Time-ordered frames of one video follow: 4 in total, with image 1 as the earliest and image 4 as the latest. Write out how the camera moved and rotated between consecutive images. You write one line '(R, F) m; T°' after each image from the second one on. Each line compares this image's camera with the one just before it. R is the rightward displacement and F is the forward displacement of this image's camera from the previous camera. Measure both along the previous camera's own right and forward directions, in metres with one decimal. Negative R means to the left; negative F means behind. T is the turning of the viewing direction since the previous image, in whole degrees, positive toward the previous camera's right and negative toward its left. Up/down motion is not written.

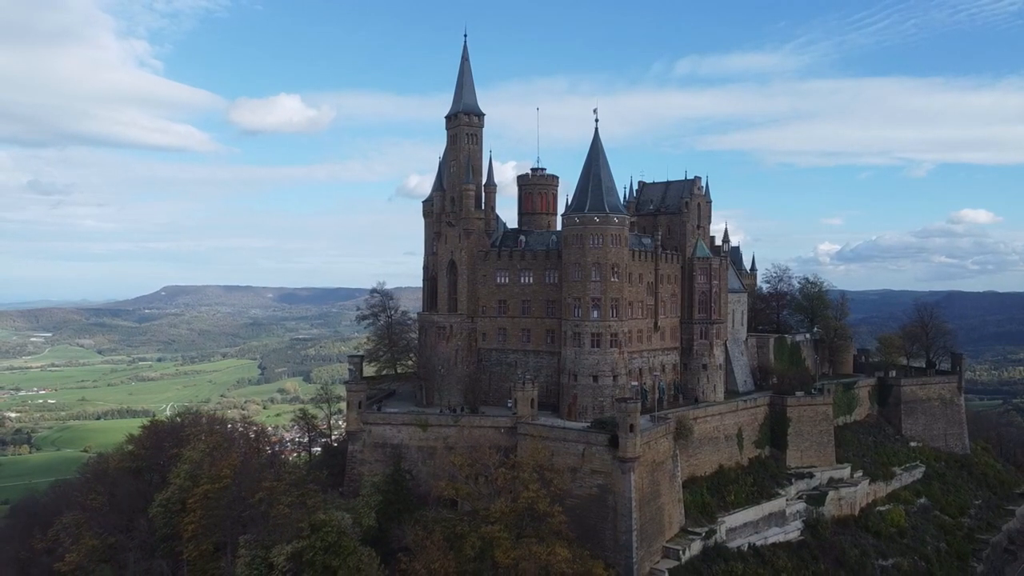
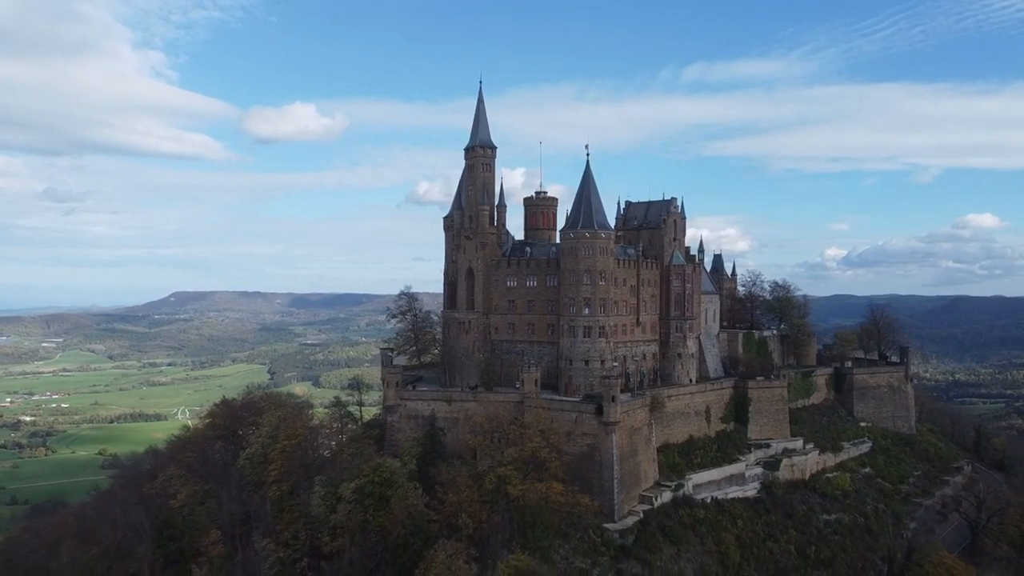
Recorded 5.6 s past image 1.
(0.0, -9.9) m; -1°
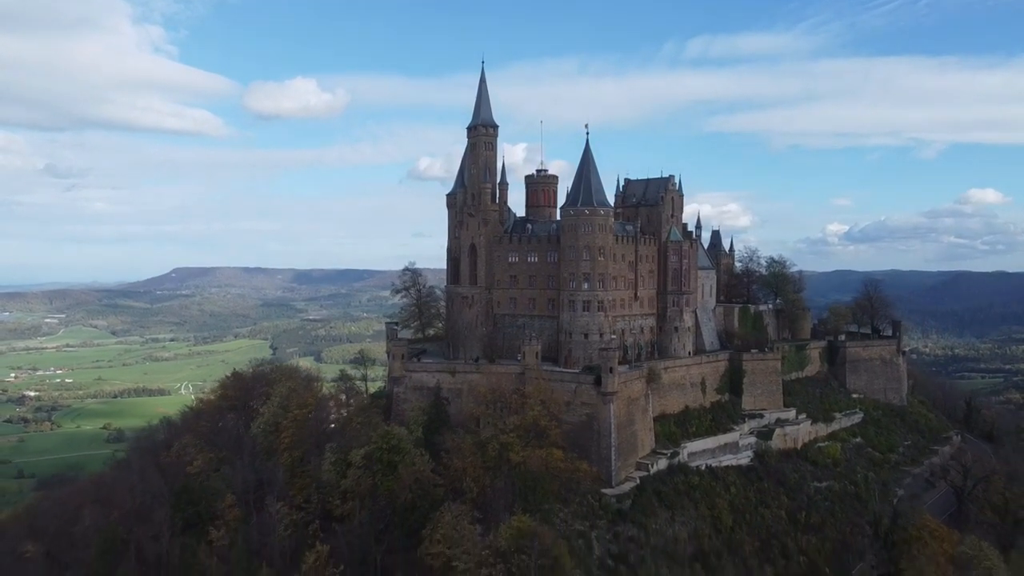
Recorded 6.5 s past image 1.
(0.0, -1.5) m; 0°
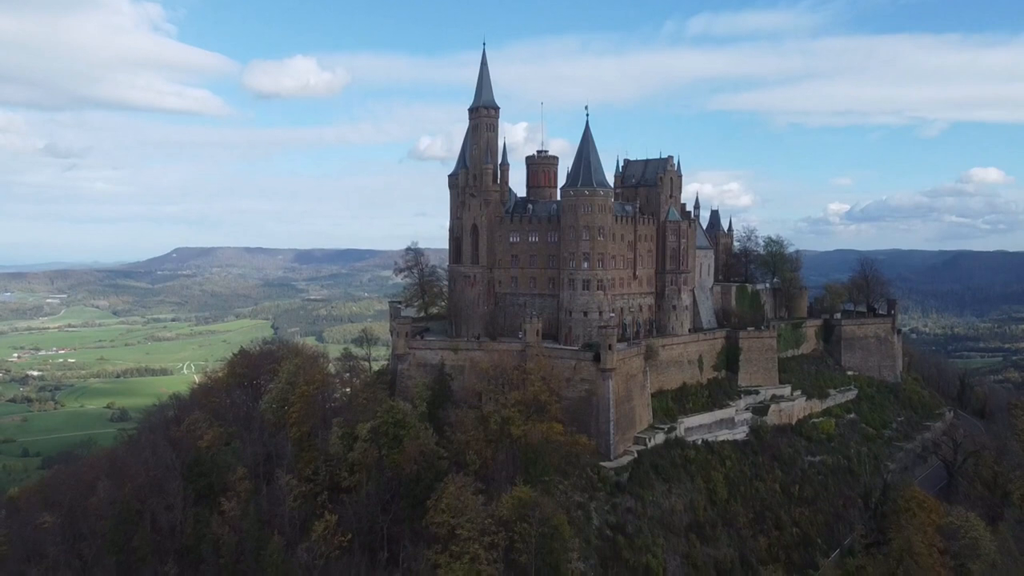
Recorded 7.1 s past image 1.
(0.0, -1.1) m; 0°
